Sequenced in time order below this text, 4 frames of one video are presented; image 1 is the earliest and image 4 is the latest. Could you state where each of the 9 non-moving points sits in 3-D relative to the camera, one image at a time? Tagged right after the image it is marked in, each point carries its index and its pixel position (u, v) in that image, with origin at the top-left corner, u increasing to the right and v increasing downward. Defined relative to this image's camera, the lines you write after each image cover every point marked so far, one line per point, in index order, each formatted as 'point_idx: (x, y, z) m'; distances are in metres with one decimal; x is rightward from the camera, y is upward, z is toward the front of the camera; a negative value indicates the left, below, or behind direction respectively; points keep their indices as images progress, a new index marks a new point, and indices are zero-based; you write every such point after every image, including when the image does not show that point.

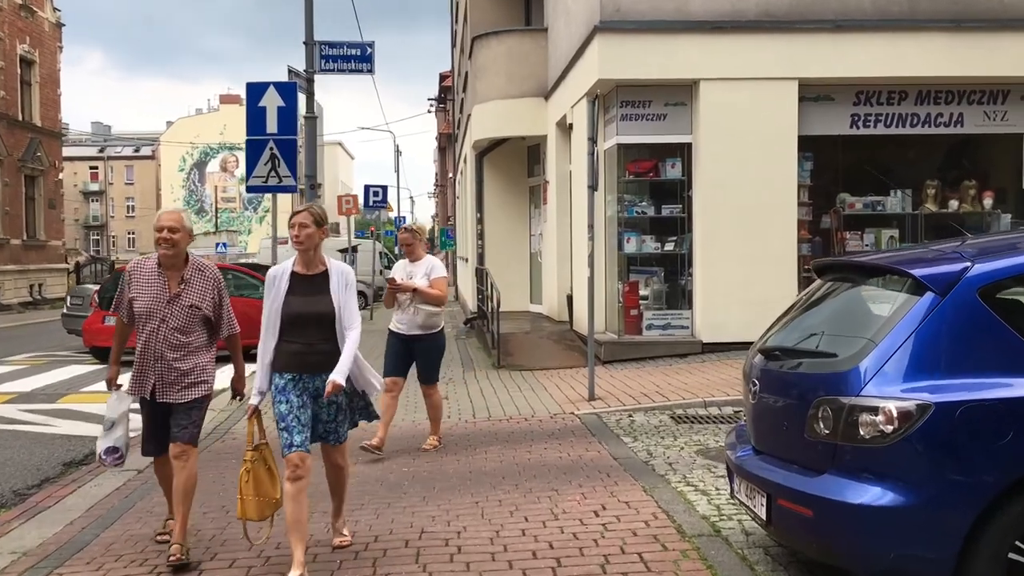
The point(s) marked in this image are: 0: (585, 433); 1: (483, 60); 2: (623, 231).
0: (+0.6, -1.1, +7.3) m
1: (-0.5, +4.0, +16.9) m
2: (+1.4, +0.7, +11.6) m
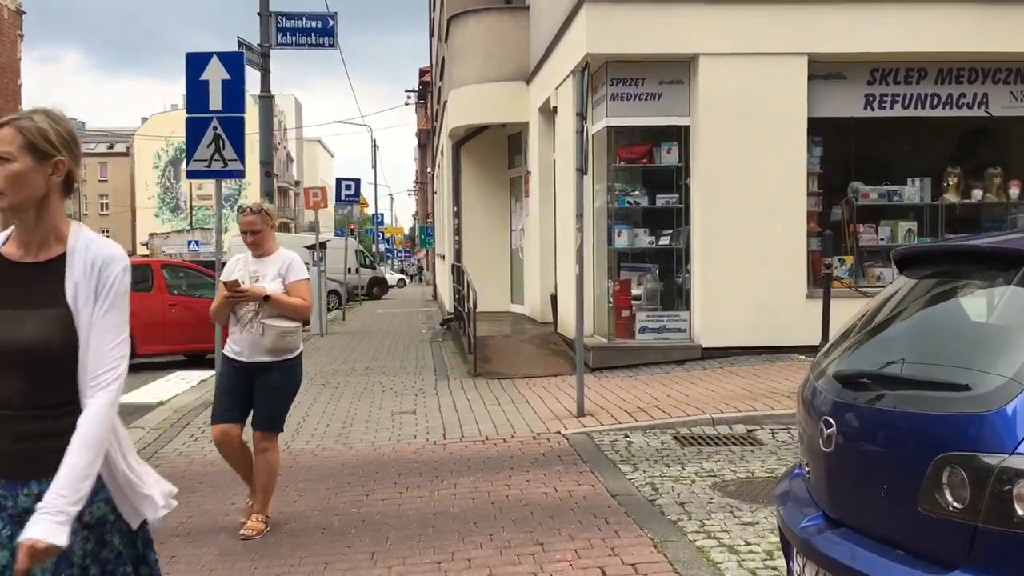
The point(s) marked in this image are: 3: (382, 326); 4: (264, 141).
0: (+0.4, -1.1, +6.1) m
1: (-0.8, +4.1, +15.7) m
2: (+1.1, +0.7, +10.5) m
3: (-2.7, -0.8, +19.8) m
4: (-2.9, +1.7, +11.0) m
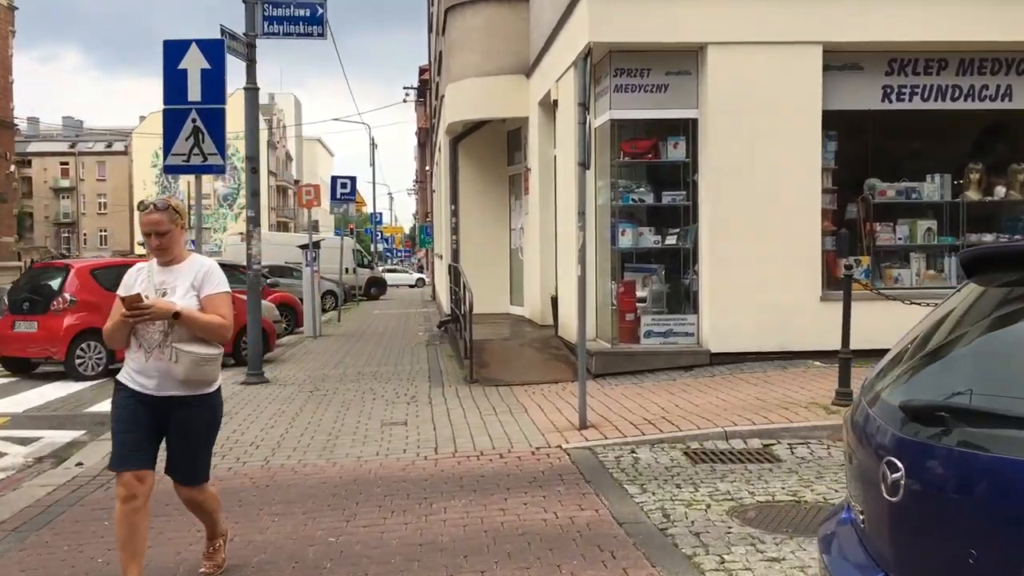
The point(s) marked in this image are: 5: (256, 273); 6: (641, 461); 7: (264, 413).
0: (+0.4, -1.1, +5.6) m
1: (-0.9, +4.1, +15.2) m
2: (+1.1, +0.7, +10.0) m
3: (-2.7, -0.8, +19.2) m
4: (-2.9, +1.7, +10.5) m
5: (-2.8, +0.2, +10.5) m
6: (+0.8, -1.1, +6.0) m
7: (-2.2, -1.1, +8.4) m
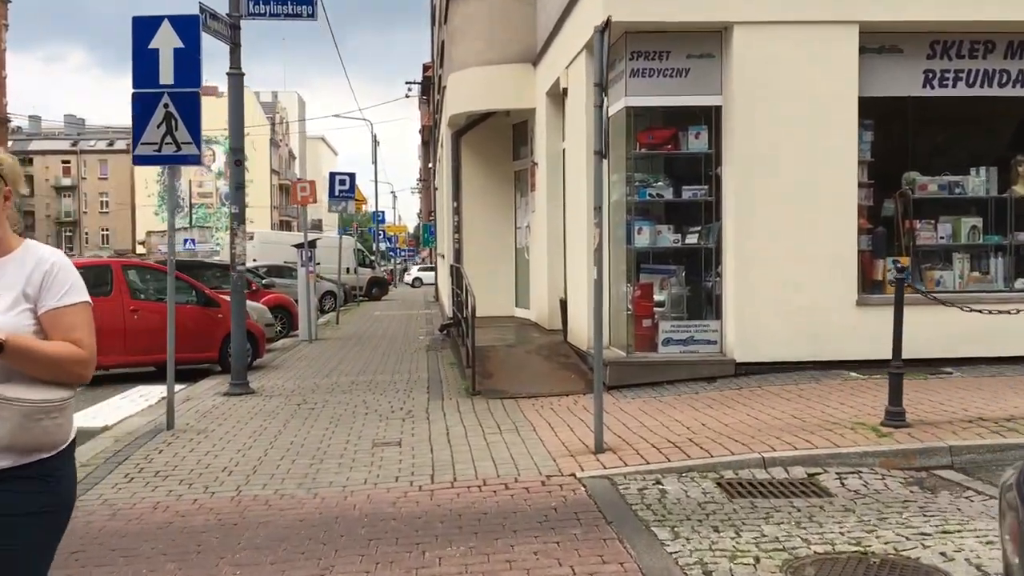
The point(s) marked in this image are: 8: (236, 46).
0: (+0.4, -1.2, +4.8) m
1: (-0.8, +4.0, +14.4) m
2: (+1.2, +0.7, +9.1) m
3: (-2.6, -0.8, +18.4) m
4: (-2.8, +1.6, +9.7) m
5: (-2.8, +0.1, +9.7) m
6: (+0.9, -1.1, +5.2) m
7: (-2.1, -1.1, +7.6) m
8: (-2.7, +2.4, +9.4) m
